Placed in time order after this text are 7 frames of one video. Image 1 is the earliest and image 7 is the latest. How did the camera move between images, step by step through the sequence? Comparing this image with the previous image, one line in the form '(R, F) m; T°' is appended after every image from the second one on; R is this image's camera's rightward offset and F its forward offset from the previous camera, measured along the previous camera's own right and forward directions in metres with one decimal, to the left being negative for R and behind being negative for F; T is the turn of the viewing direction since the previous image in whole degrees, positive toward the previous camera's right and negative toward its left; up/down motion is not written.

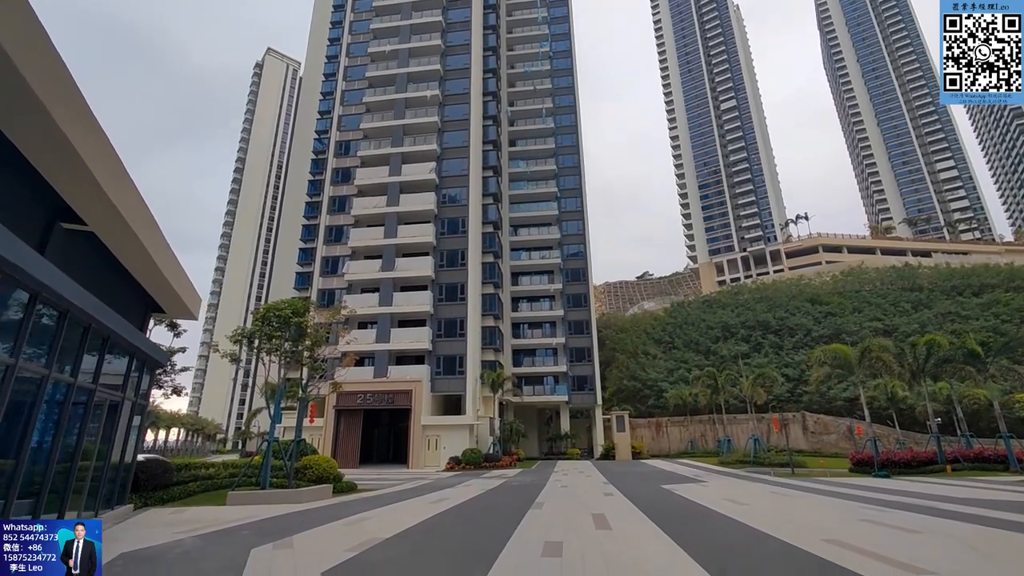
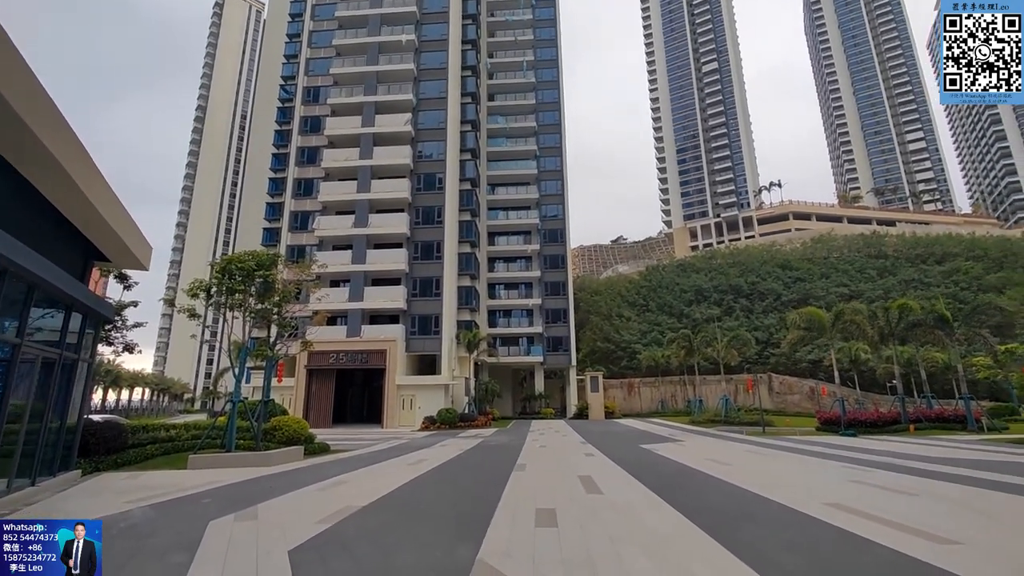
(-0.2, +0.5) m; +3°
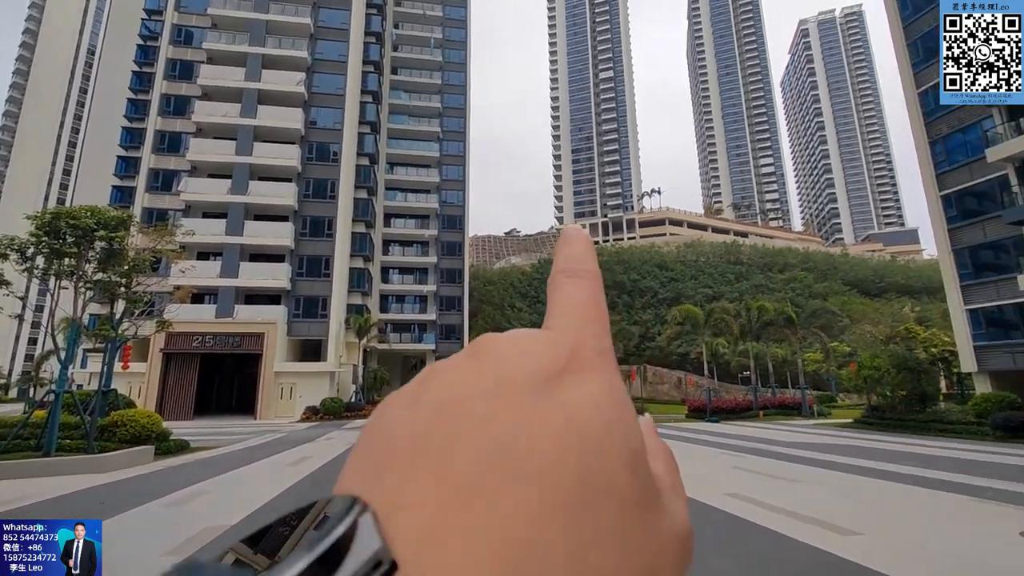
(-0.3, +0.5) m; +13°
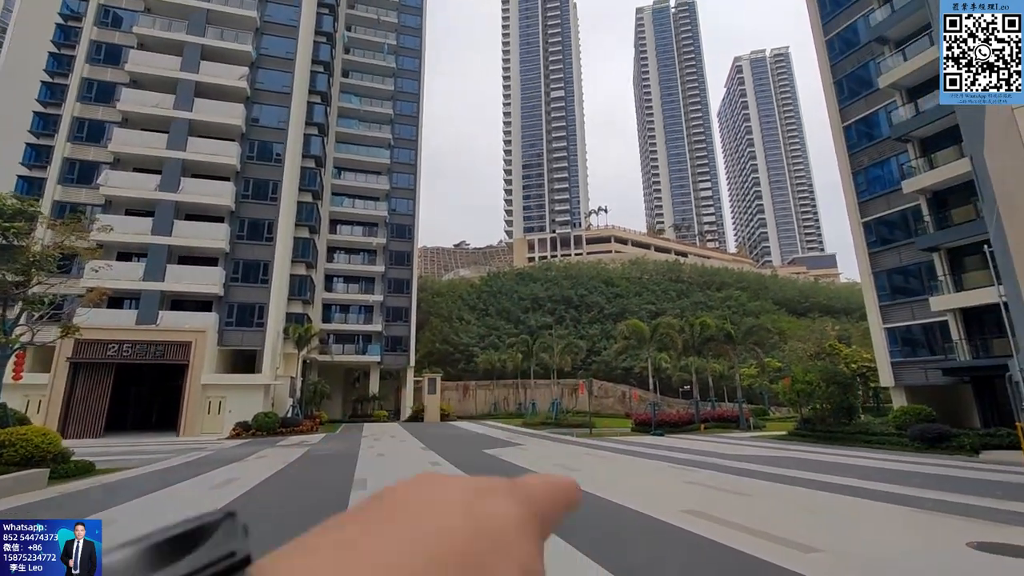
(-0.1, +0.3) m; +6°
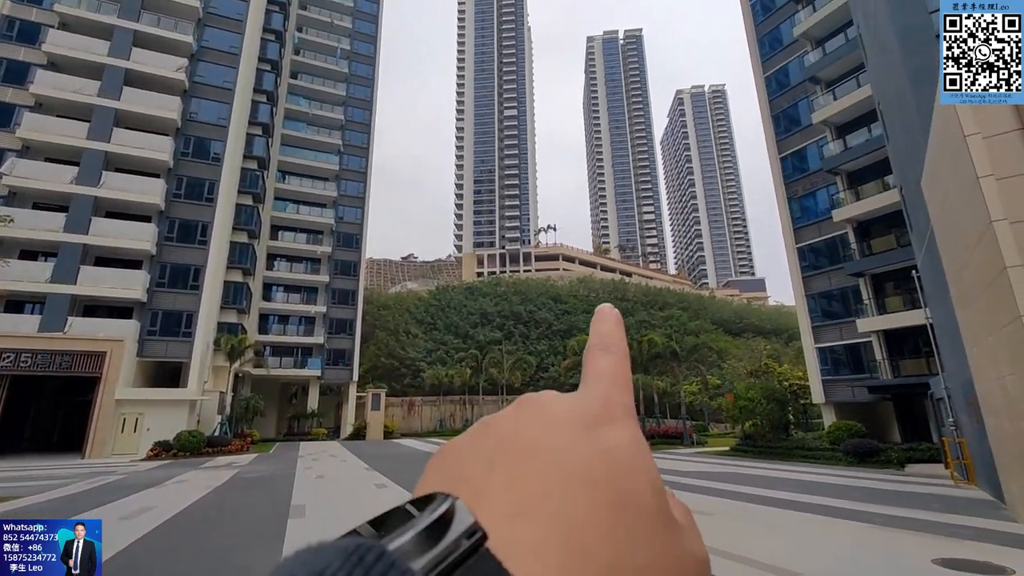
(-0.2, +0.3) m; +6°
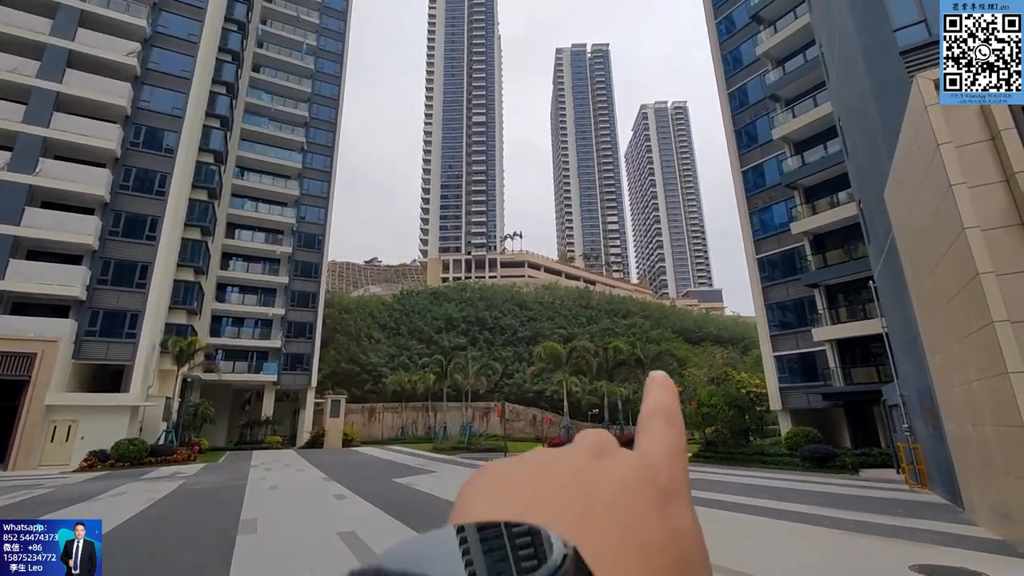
(-0.1, +0.2) m; +4°
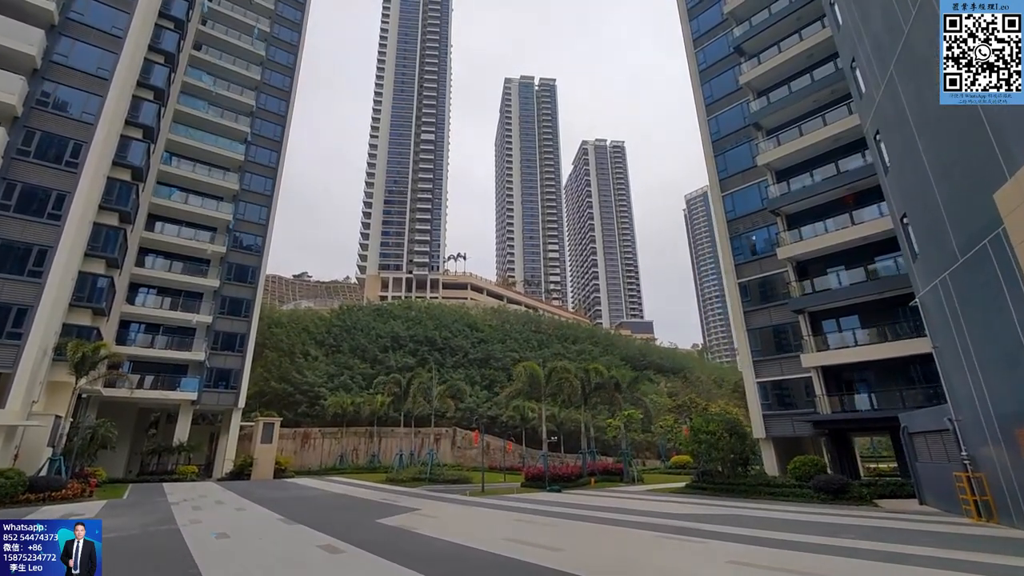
(-2.0, +2.0) m; +8°
